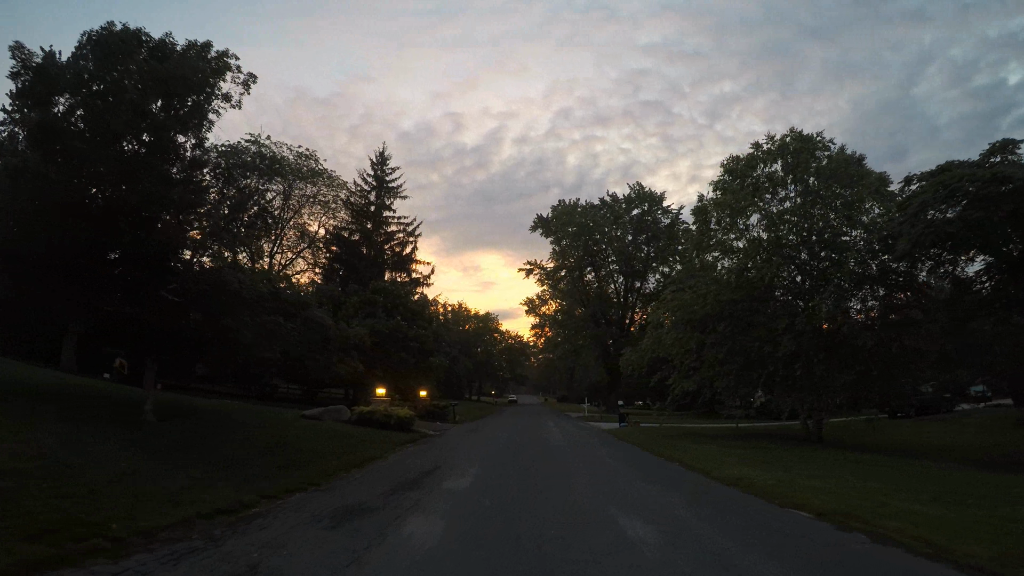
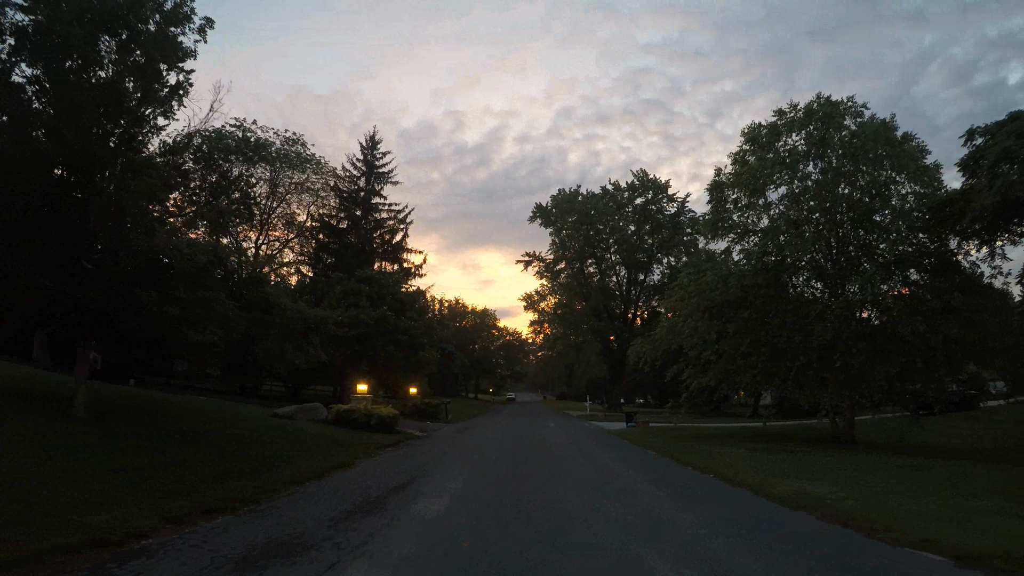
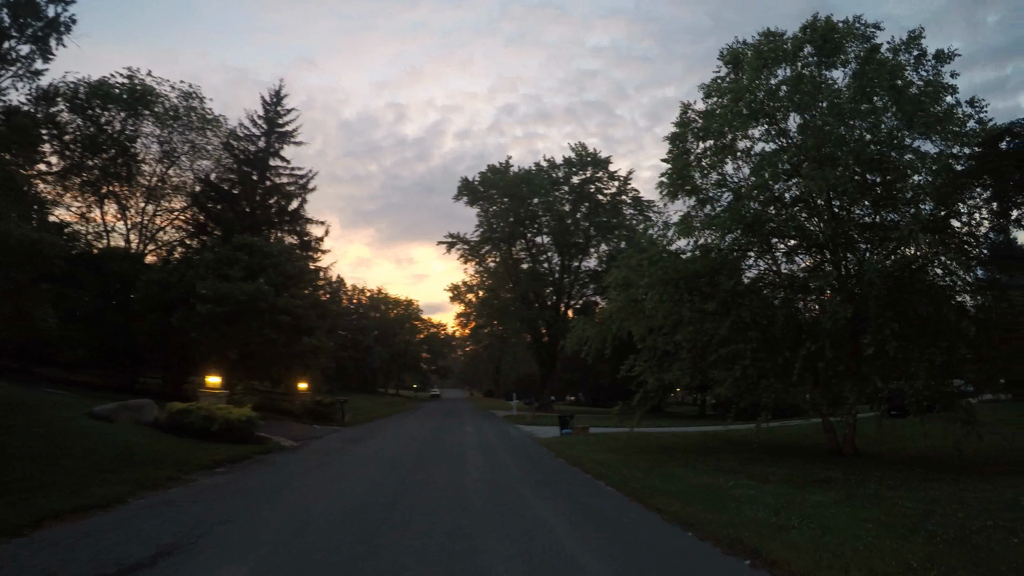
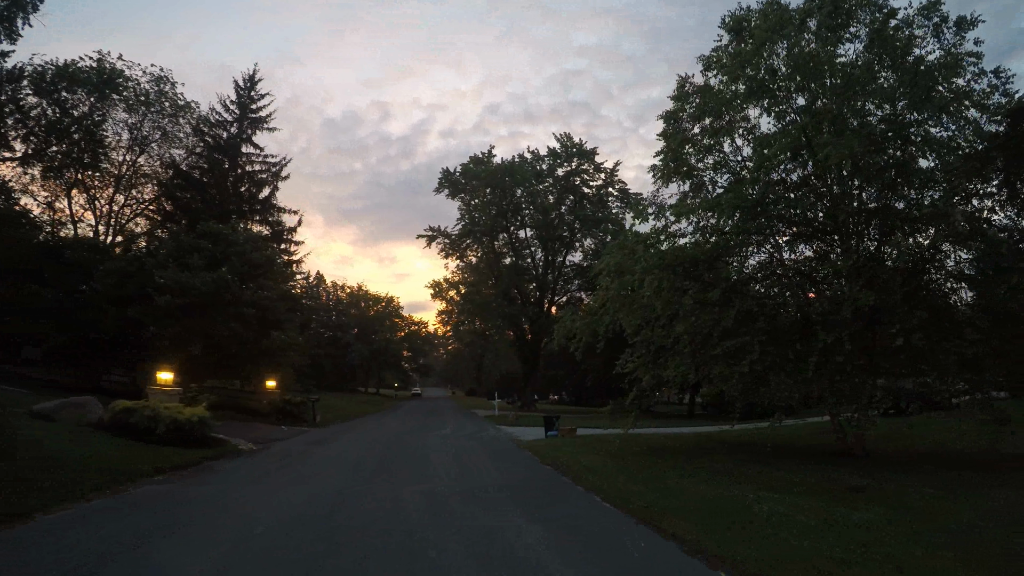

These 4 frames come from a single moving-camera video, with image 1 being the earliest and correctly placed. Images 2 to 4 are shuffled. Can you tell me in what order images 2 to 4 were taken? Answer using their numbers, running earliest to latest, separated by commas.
2, 3, 4
